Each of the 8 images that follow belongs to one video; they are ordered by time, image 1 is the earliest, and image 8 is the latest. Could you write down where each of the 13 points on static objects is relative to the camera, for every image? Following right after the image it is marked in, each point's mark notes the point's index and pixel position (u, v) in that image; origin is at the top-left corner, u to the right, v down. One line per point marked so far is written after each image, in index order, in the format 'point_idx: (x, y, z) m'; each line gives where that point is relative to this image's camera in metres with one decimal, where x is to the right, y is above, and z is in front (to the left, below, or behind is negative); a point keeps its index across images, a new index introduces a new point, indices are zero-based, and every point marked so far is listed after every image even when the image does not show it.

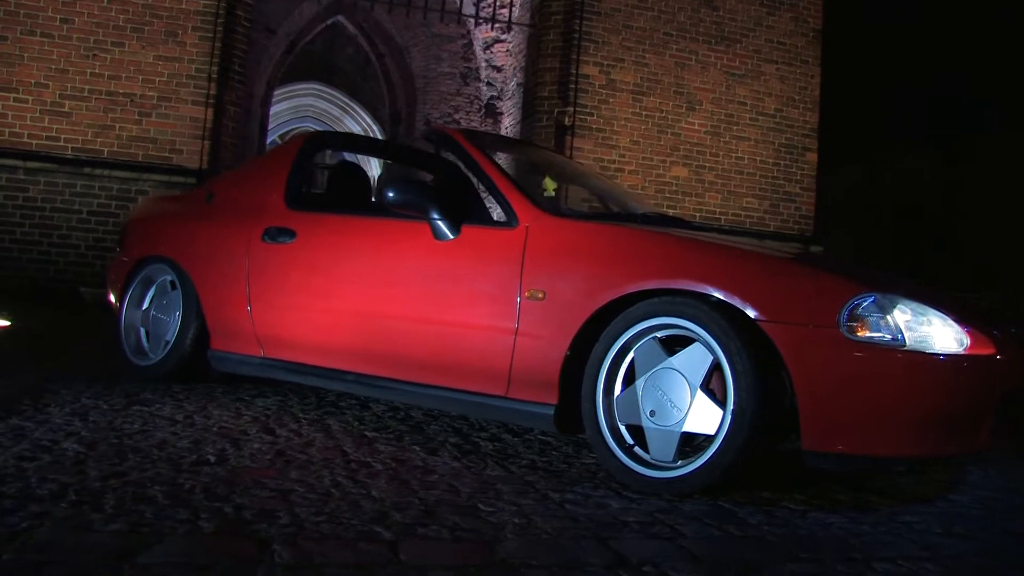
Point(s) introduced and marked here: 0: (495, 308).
0: (-0.1, -0.1, +3.6) m
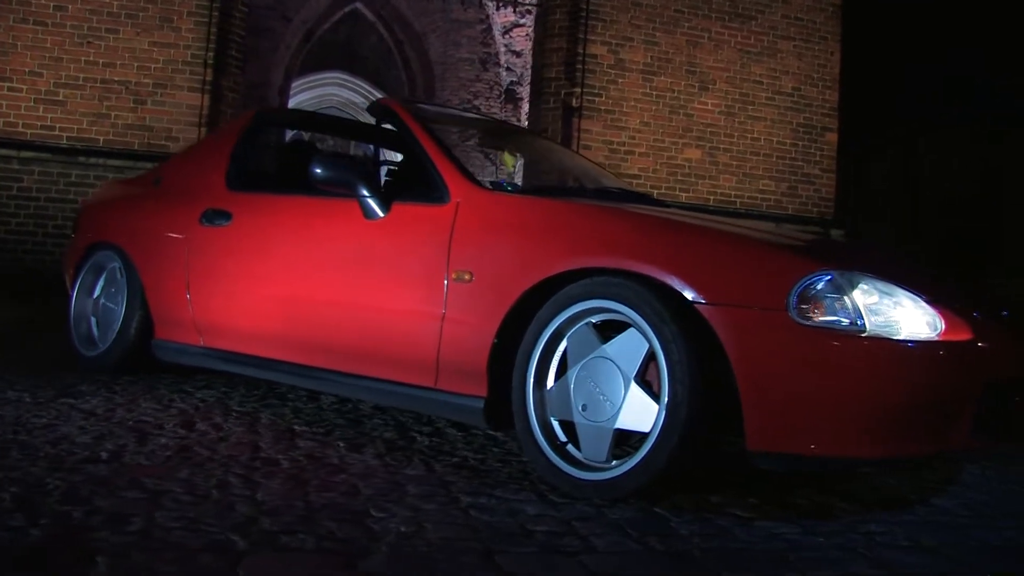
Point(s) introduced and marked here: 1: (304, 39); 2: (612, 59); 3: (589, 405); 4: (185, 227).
0: (-0.3, 0.0, +3.3) m
1: (-3.2, +4.0, +14.7) m
2: (+1.1, +2.3, +9.5) m
3: (+0.2, -0.4, +2.9) m
4: (-1.5, +0.3, +4.3) m
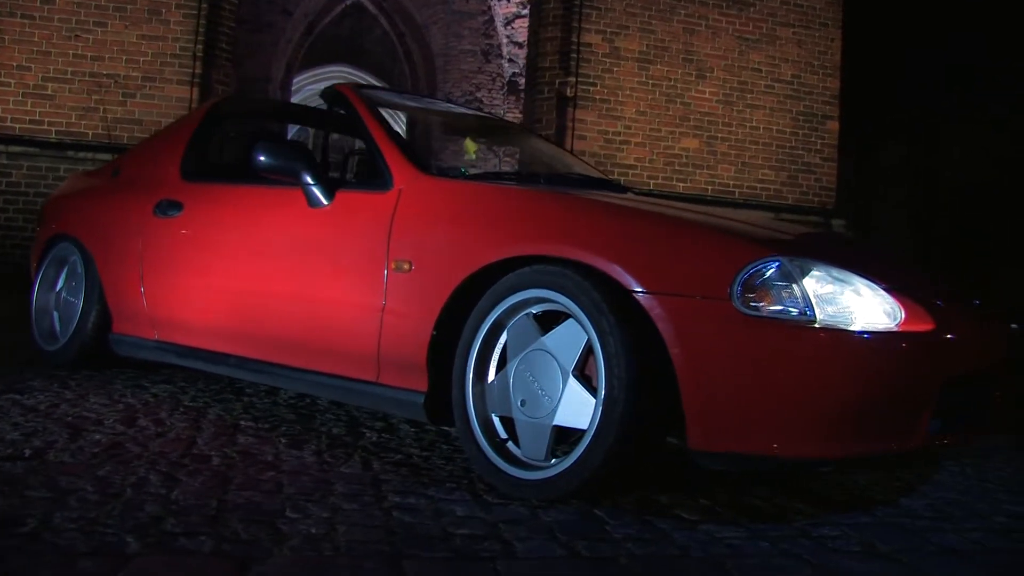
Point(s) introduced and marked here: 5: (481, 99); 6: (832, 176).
0: (-0.5, 0.0, +3.2) m
1: (-3.2, +4.1, +14.6) m
2: (+1.0, +2.4, +9.3) m
3: (0.0, -0.3, +2.8) m
4: (-1.7, +0.3, +4.2) m
5: (-0.3, +3.0, +14.5) m
6: (+3.5, +1.2, +10.1) m
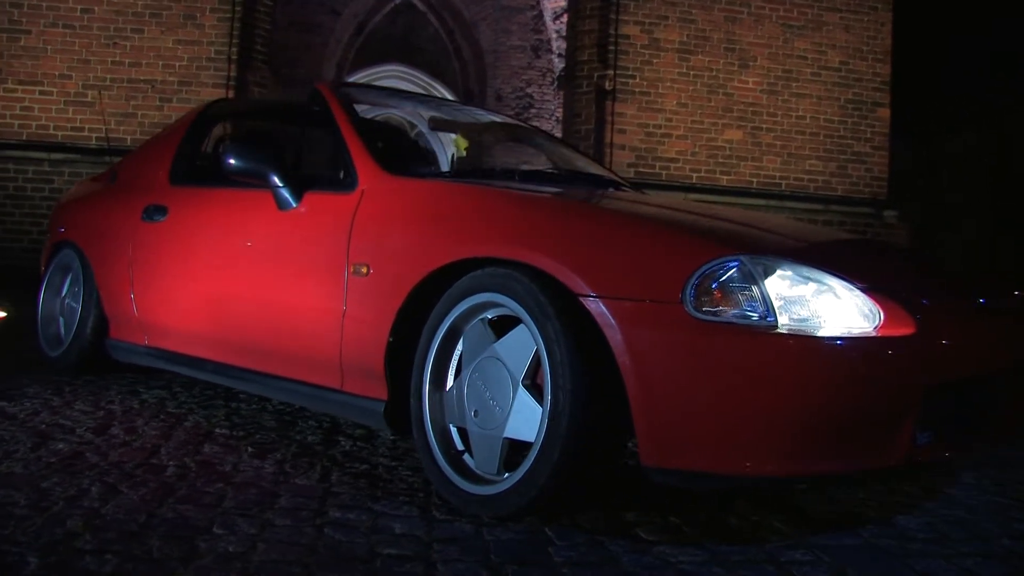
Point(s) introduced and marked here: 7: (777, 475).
0: (-0.6, 0.0, +3.1) m
1: (-2.5, +4.1, +14.7) m
2: (+1.3, +2.5, +9.1) m
3: (-0.1, -0.4, +2.7) m
4: (-1.8, +0.3, +4.2) m
5: (+0.4, +3.0, +14.4) m
6: (+3.9, +1.3, +9.6) m
7: (+0.7, -0.5, +2.4) m
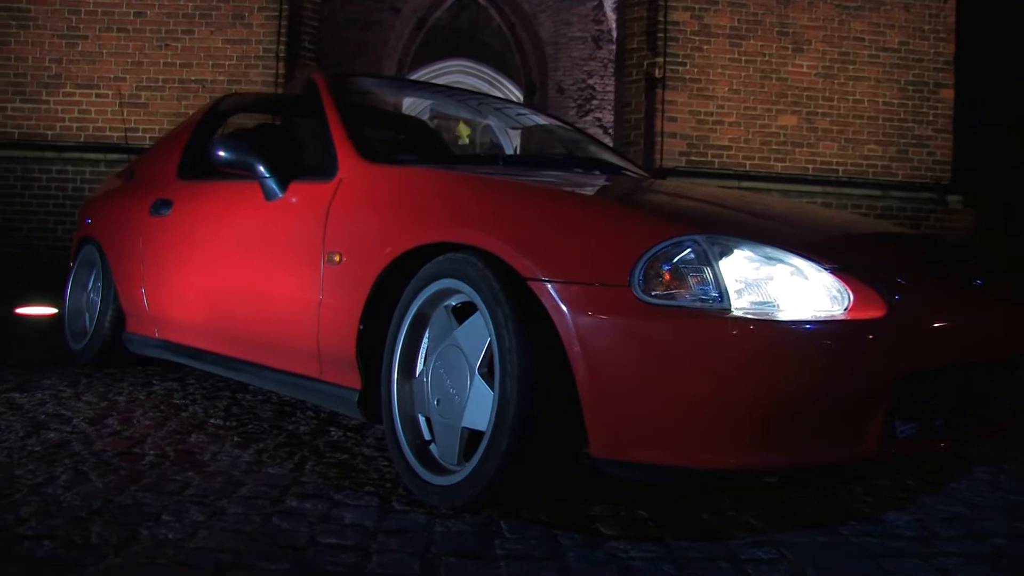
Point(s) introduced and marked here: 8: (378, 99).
0: (-0.7, 0.0, +3.1) m
1: (-1.6, +4.2, +14.7) m
2: (+1.7, +2.5, +8.9) m
3: (-0.2, -0.3, +2.6) m
4: (-1.7, +0.3, +4.3) m
5: (+1.2, +3.1, +14.2) m
6: (+4.4, +1.4, +9.2) m
7: (+0.6, -0.4, +2.3) m
8: (-0.6, +0.8, +3.7) m
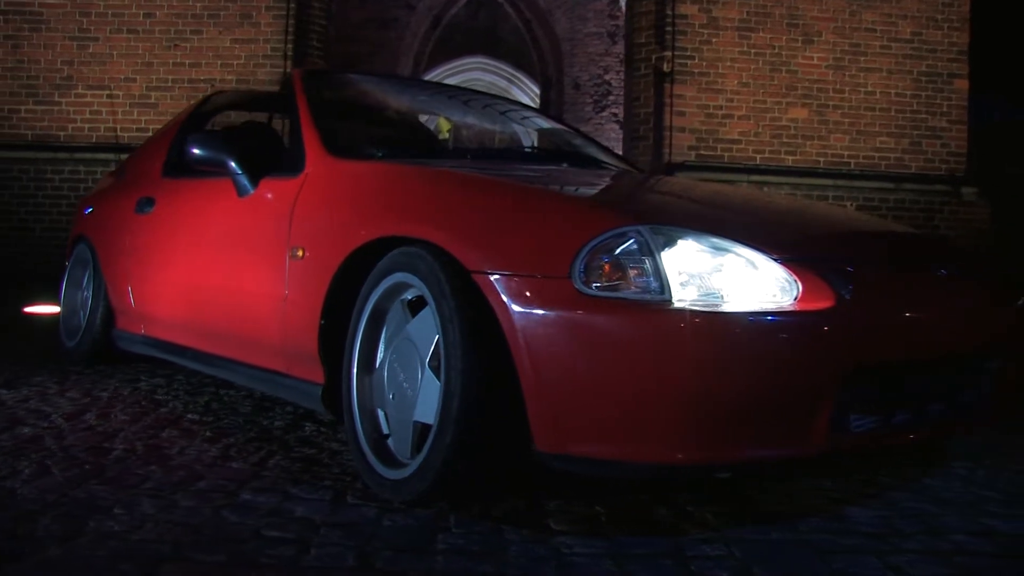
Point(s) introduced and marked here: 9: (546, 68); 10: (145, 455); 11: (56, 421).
0: (-0.8, +0.1, +3.1) m
1: (-1.4, +4.2, +14.8) m
2: (+1.8, +2.6, +8.8) m
3: (-0.3, -0.3, +2.6) m
4: (-1.8, +0.3, +4.3) m
5: (+1.4, +3.2, +14.2) m
6: (+4.4, +1.5, +9.1) m
7: (+0.4, -0.4, +2.3) m
8: (-0.7, +0.8, +3.7) m
9: (+0.6, +3.4, +14.2) m
10: (-1.2, -0.5, +3.0) m
11: (-1.7, -0.5, +3.4) m
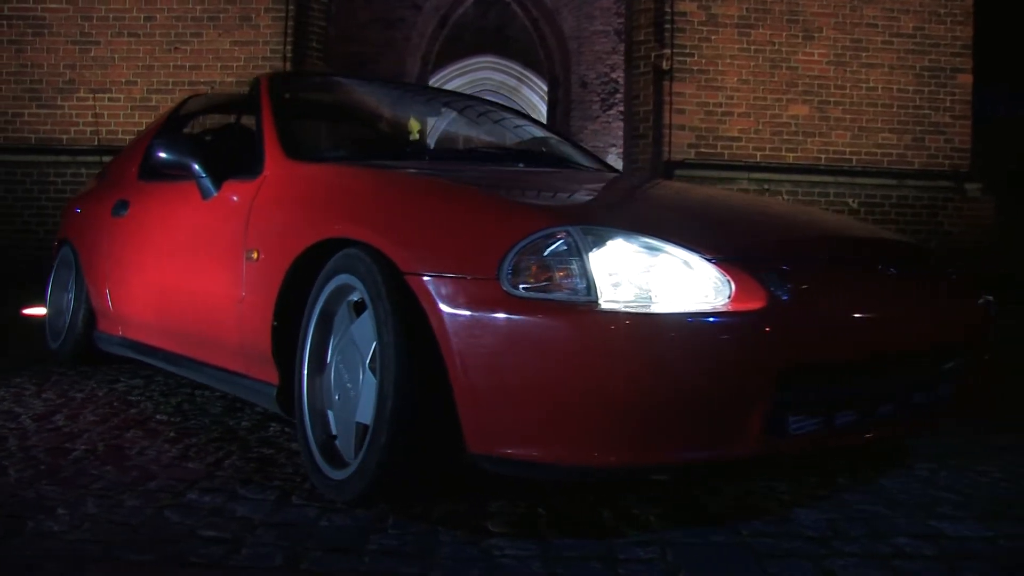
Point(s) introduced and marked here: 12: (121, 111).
0: (-1.0, +0.1, +3.1) m
1: (-1.3, +4.2, +14.8) m
2: (+1.7, +2.6, +8.8) m
3: (-0.5, -0.3, +2.6) m
4: (-1.9, +0.3, +4.4) m
5: (+1.5, +3.2, +14.1) m
6: (+4.4, +1.5, +9.0) m
7: (+0.3, -0.4, +2.3) m
8: (-0.8, +0.8, +3.8) m
9: (+0.6, +3.4, +14.2) m
10: (-1.3, -0.5, +3.0) m
11: (-1.8, -0.5, +3.4) m
12: (-3.8, +1.7, +8.9) m
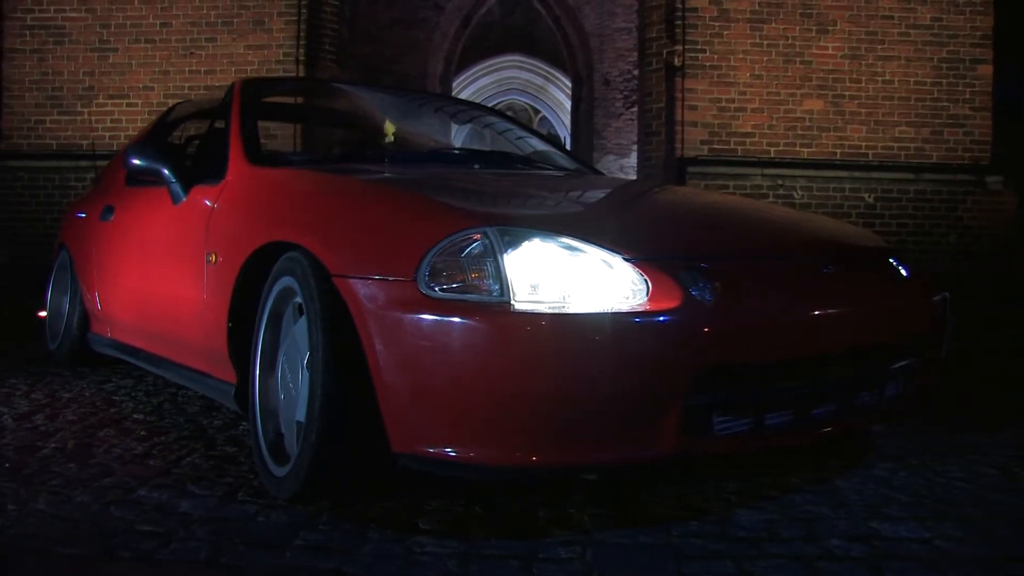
0: (-1.1, 0.0, +3.2) m
1: (-1.0, +4.2, +14.9) m
2: (+1.8, +2.6, +8.7) m
3: (-0.7, -0.3, +2.7) m
4: (-2.0, +0.3, +4.5) m
5: (+1.8, +3.2, +14.1) m
6: (+4.5, +1.5, +8.8) m
7: (+0.1, -0.4, +2.3) m
8: (-0.9, +0.8, +3.8) m
9: (+0.9, +3.5, +14.2) m
10: (-1.5, -0.6, +3.1) m
11: (-1.9, -0.5, +3.5) m
12: (-3.7, +1.7, +9.0) m
